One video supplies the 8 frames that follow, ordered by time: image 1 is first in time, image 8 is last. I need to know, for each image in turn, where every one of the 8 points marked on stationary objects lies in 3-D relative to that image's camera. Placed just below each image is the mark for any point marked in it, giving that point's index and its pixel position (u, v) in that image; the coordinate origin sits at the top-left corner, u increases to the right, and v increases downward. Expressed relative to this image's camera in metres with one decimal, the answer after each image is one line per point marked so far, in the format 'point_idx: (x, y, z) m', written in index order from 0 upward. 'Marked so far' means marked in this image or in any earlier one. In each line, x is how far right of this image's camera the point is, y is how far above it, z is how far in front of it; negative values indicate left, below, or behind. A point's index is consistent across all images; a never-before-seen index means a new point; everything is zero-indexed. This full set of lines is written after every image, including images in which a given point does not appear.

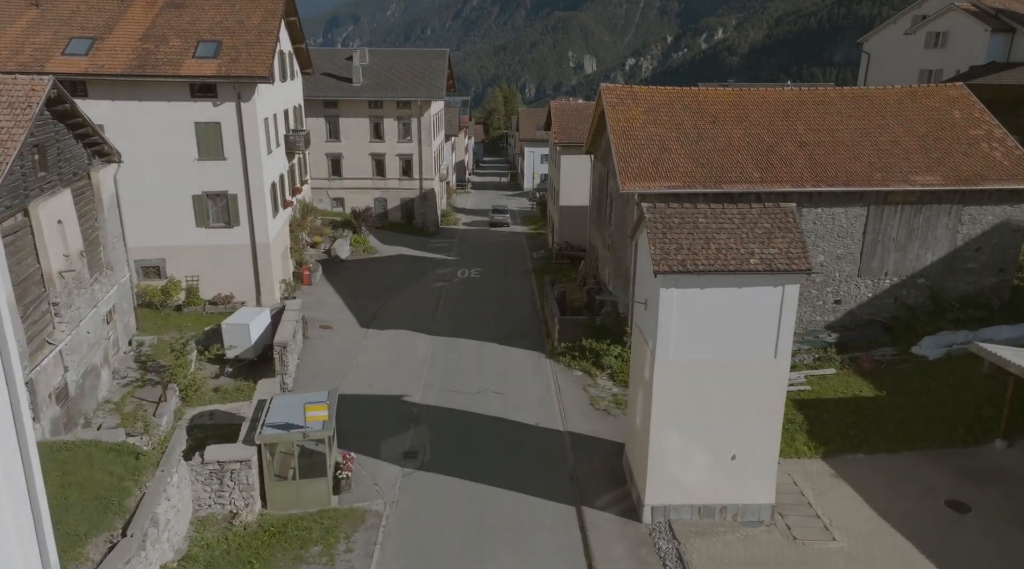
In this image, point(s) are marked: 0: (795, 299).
0: (+5.3, -0.3, +14.9) m
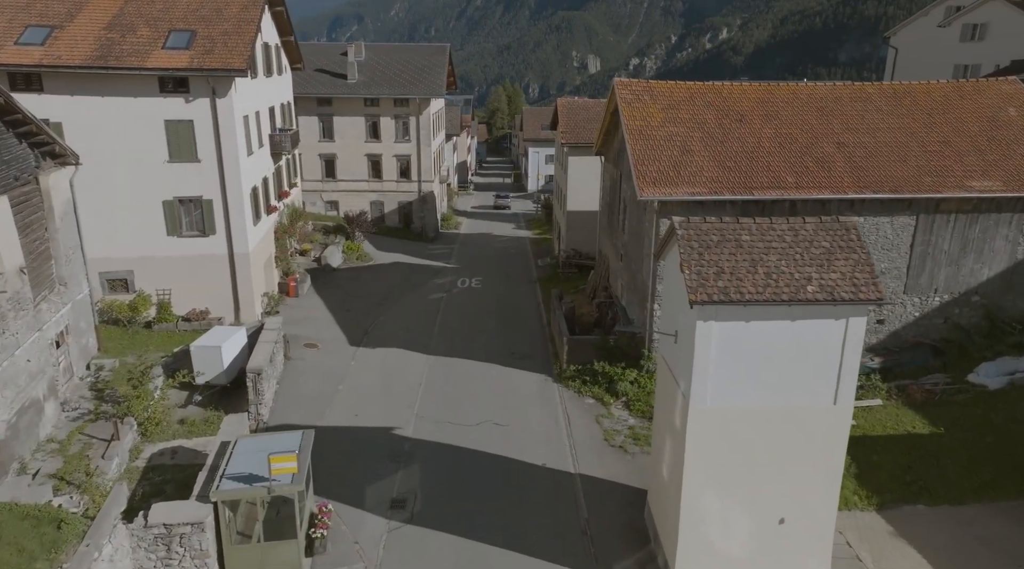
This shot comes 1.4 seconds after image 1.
0: (+5.4, -0.8, +12.2) m
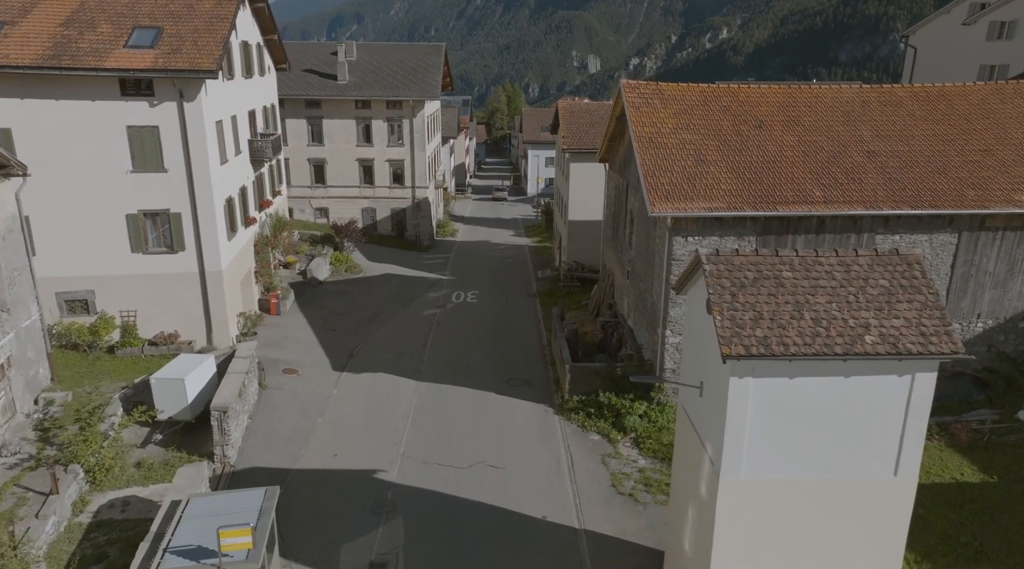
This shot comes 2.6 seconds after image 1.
0: (+5.3, -1.4, +10.1) m
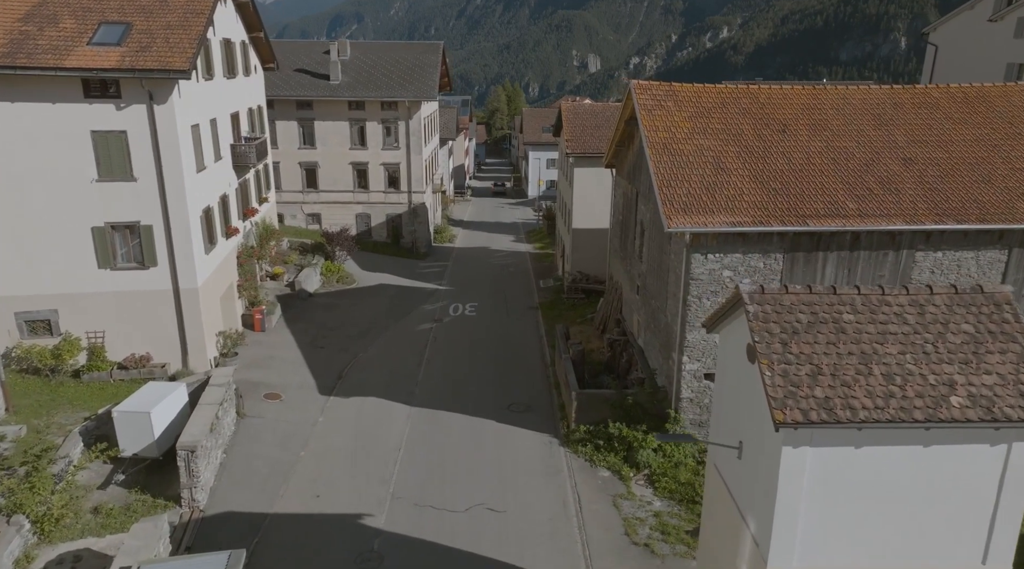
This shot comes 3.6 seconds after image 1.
0: (+5.3, -1.9, +8.2) m
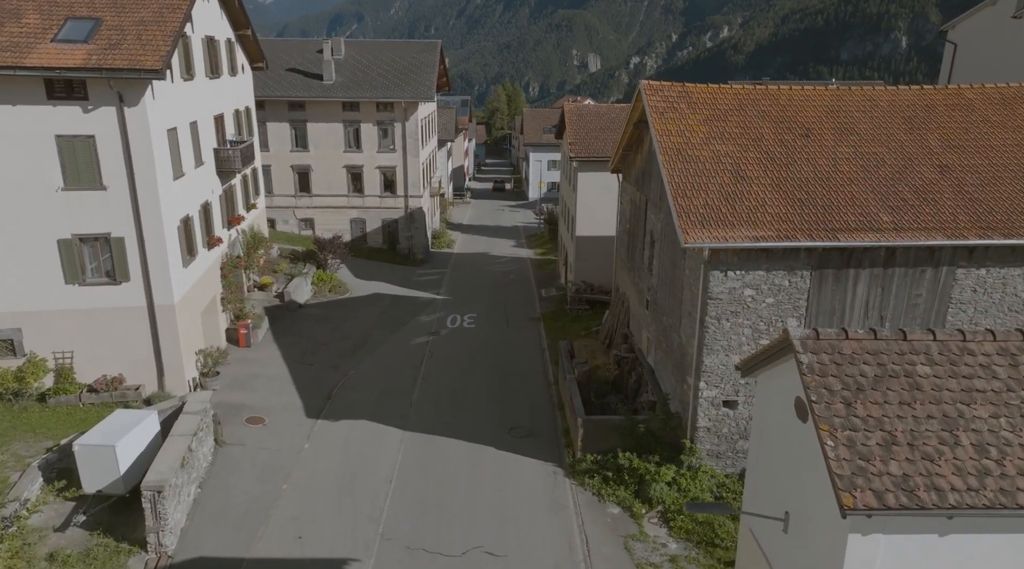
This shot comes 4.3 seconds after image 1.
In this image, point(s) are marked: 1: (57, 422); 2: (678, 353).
0: (+5.3, -2.3, +6.7) m
1: (-10.6, -3.2, +18.6) m
2: (+3.9, -1.6, +18.7) m
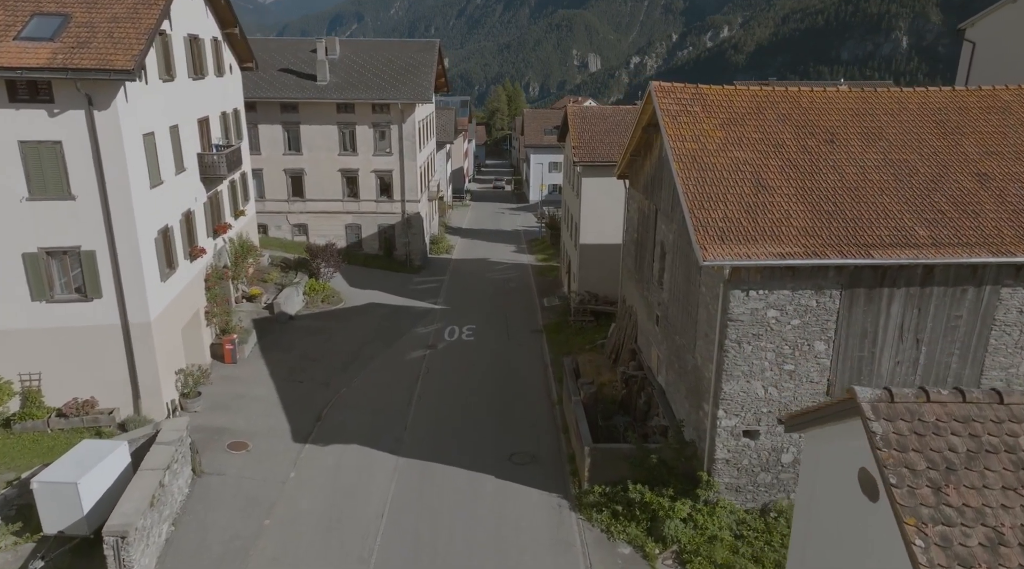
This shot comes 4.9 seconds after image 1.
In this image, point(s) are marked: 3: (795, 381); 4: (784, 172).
0: (+5.4, -2.7, +5.3) m
1: (-10.6, -3.6, +17.2) m
2: (+3.9, -2.0, +17.3) m
3: (+5.4, -1.9, +15.2) m
4: (+5.6, +2.3, +16.3) m
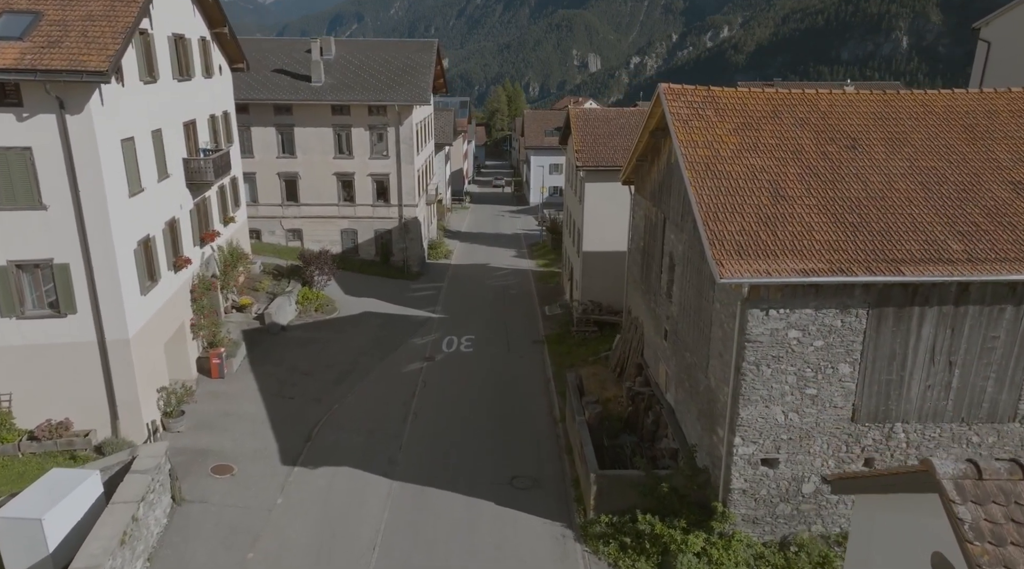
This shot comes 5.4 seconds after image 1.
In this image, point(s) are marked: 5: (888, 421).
0: (+5.4, -3.0, +4.2) m
1: (-10.6, -3.9, +16.2) m
2: (+3.9, -2.3, +16.2) m
3: (+5.4, -2.2, +14.1) m
4: (+5.6, +2.0, +15.2) m
5: (+6.7, -2.4, +14.2) m
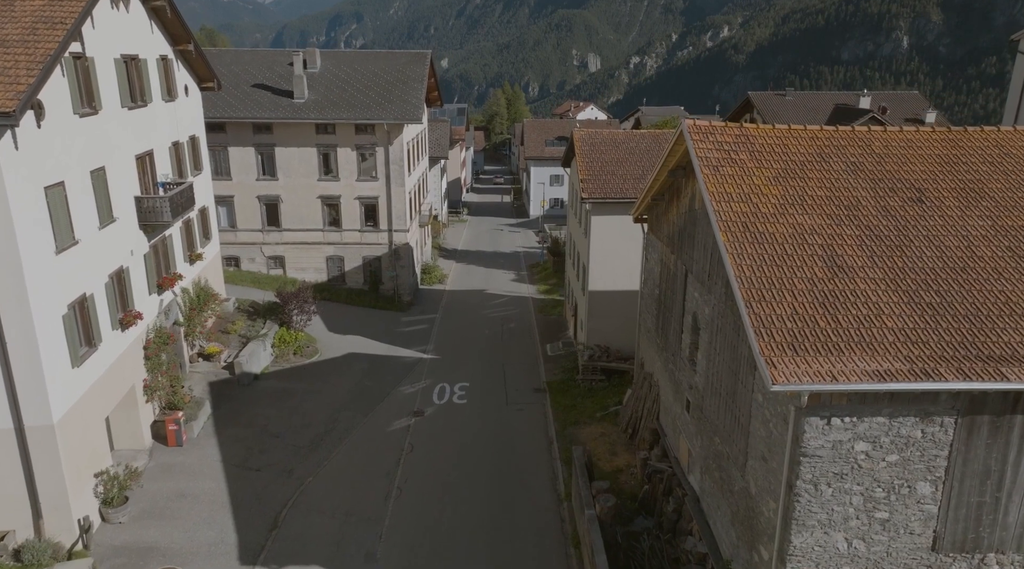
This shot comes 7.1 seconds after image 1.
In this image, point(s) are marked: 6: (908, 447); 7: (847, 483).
0: (+5.3, -4.4, +1.4) m
1: (-10.6, -5.3, +13.4) m
2: (+3.9, -3.7, +13.4) m
3: (+5.4, -3.6, +11.4) m
4: (+5.6, +0.6, +12.4) m
5: (+6.7, -3.8, +11.4) m
6: (+5.5, -2.2, +10.9) m
7: (+4.7, -2.8, +11.1) m
